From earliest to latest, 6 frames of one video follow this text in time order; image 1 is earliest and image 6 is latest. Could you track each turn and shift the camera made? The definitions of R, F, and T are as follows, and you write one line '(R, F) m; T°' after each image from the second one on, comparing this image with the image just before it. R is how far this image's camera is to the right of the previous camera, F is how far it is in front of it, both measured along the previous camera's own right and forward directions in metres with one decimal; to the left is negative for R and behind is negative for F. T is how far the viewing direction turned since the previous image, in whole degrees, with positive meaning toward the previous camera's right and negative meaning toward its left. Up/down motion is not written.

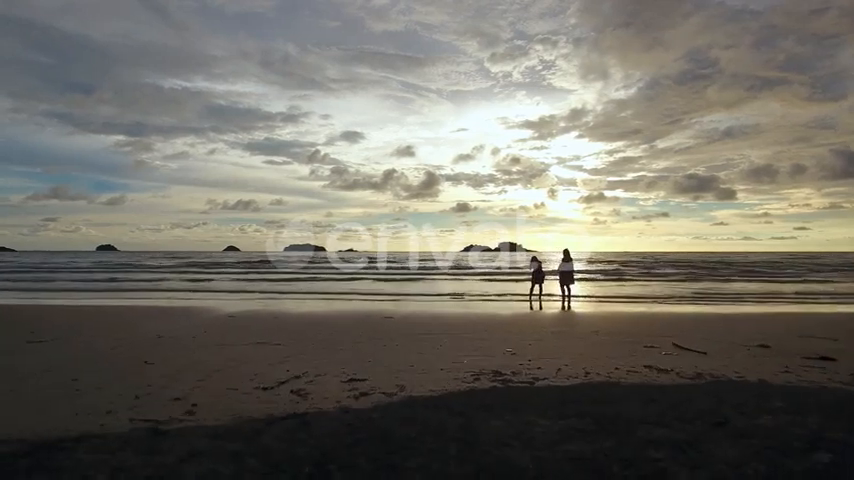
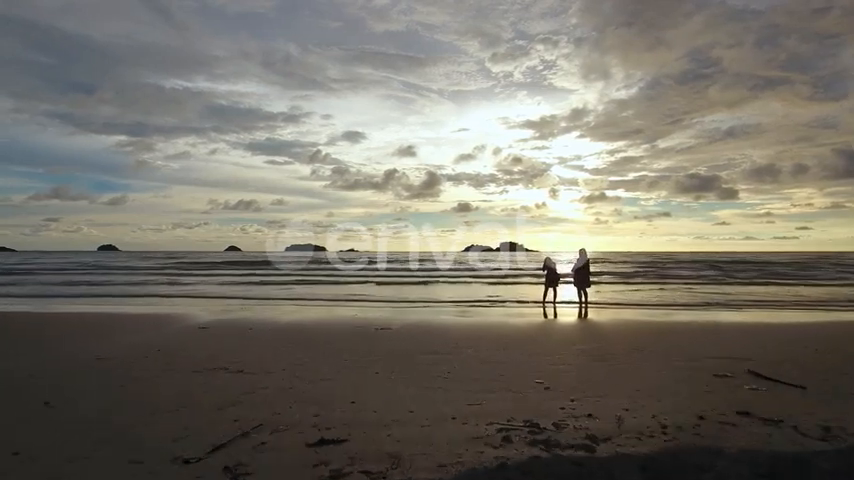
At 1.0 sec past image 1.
(0.0, +1.3) m; 0°
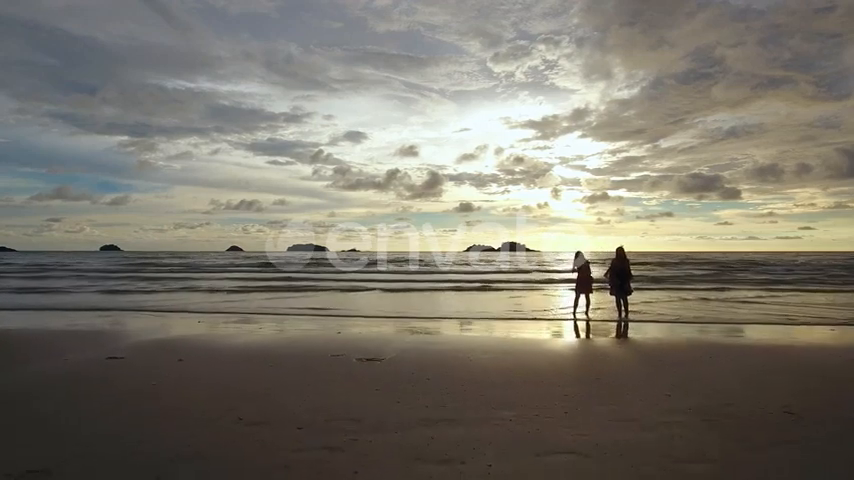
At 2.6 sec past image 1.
(-0.4, +0.7) m; 0°
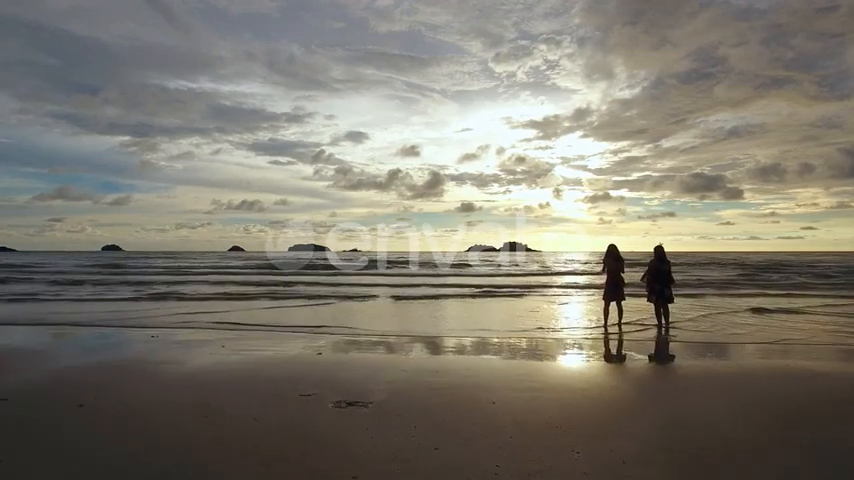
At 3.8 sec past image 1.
(-0.1, +1.1) m; 0°
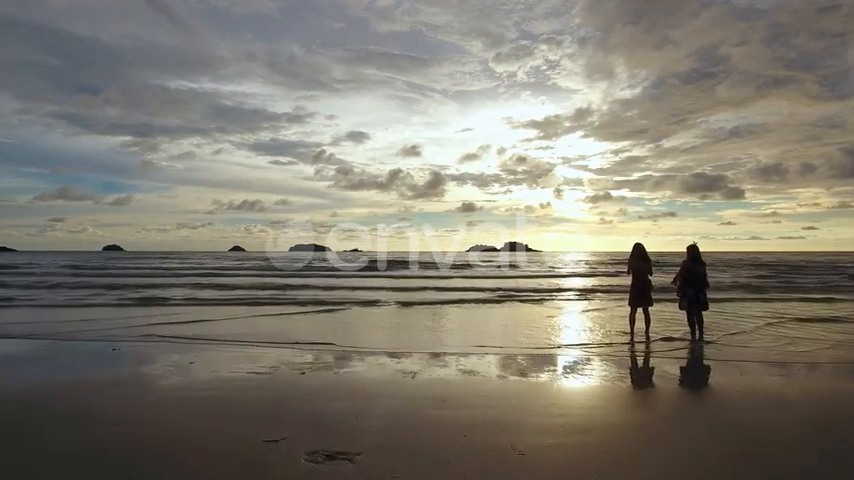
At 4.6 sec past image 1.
(-0.1, +0.4) m; 0°
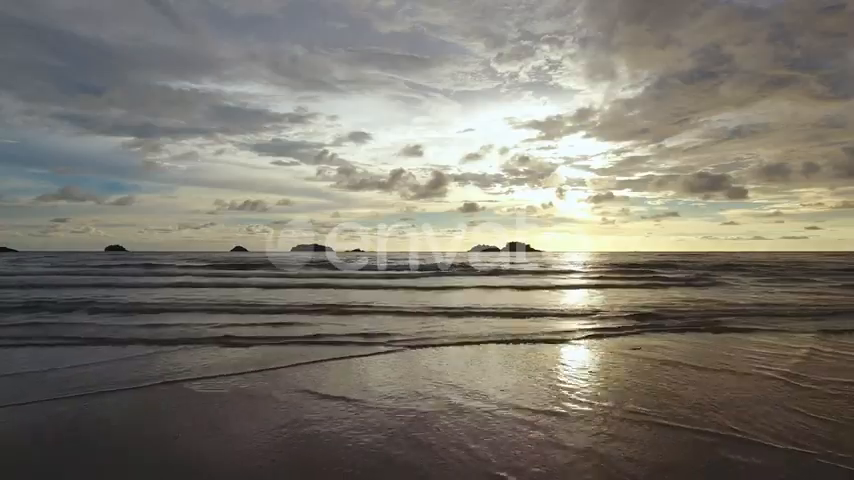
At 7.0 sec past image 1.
(0.0, +0.6) m; 0°
